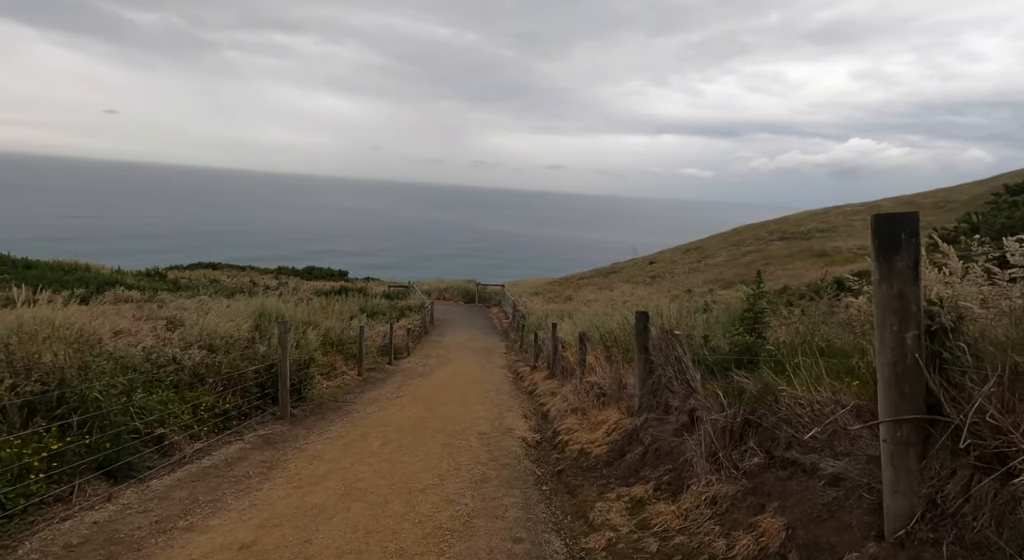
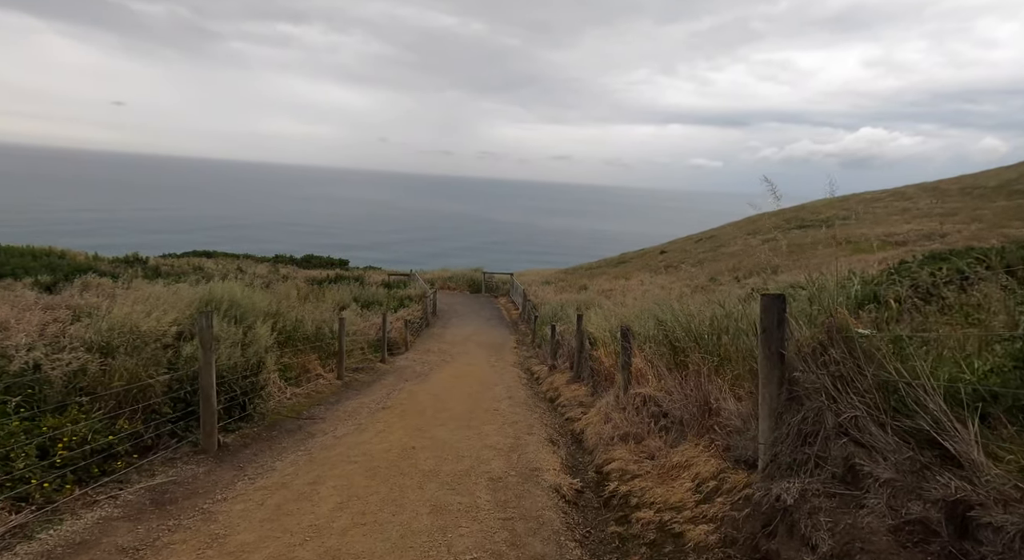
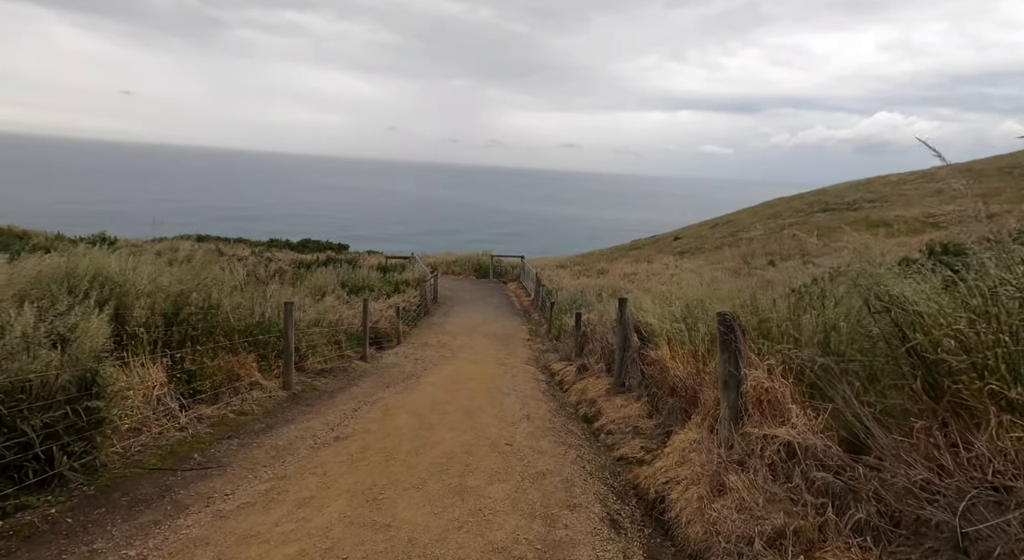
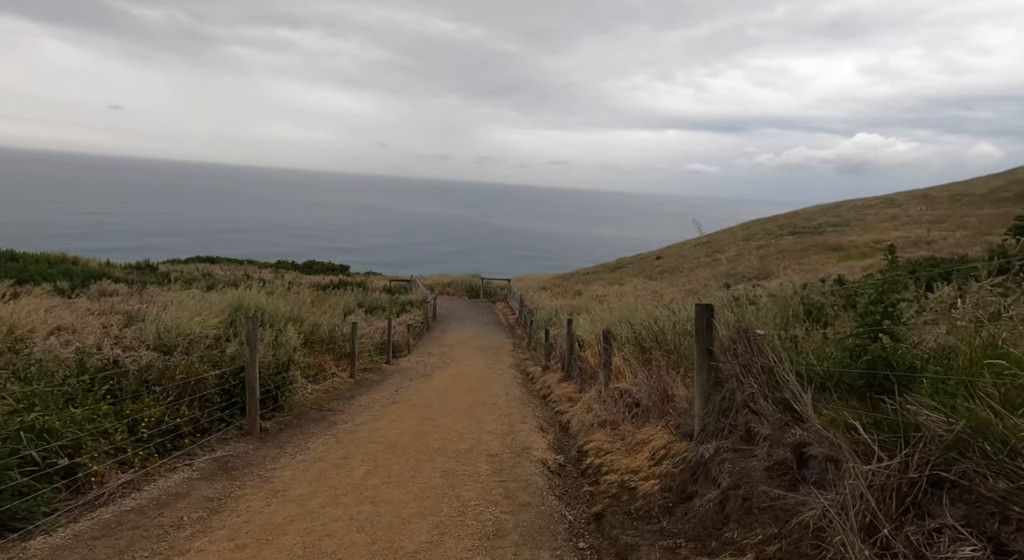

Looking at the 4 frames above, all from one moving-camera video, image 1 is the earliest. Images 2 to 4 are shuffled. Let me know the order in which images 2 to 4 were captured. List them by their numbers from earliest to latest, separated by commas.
4, 2, 3
